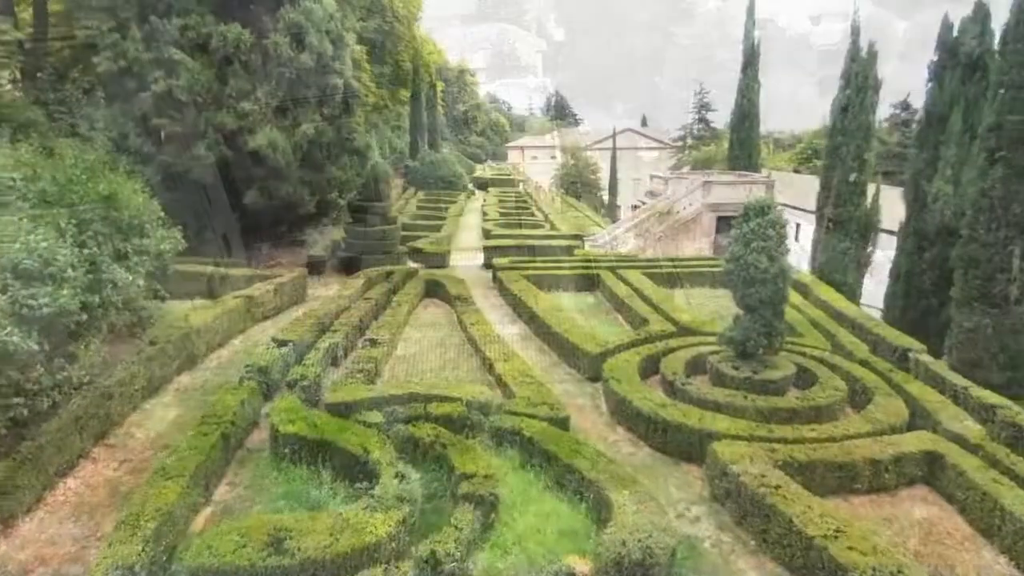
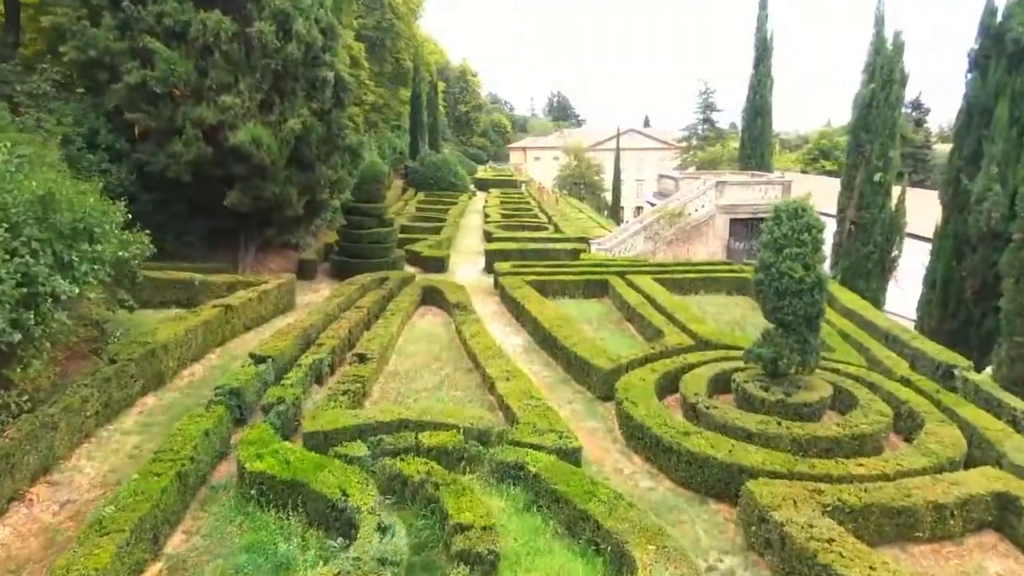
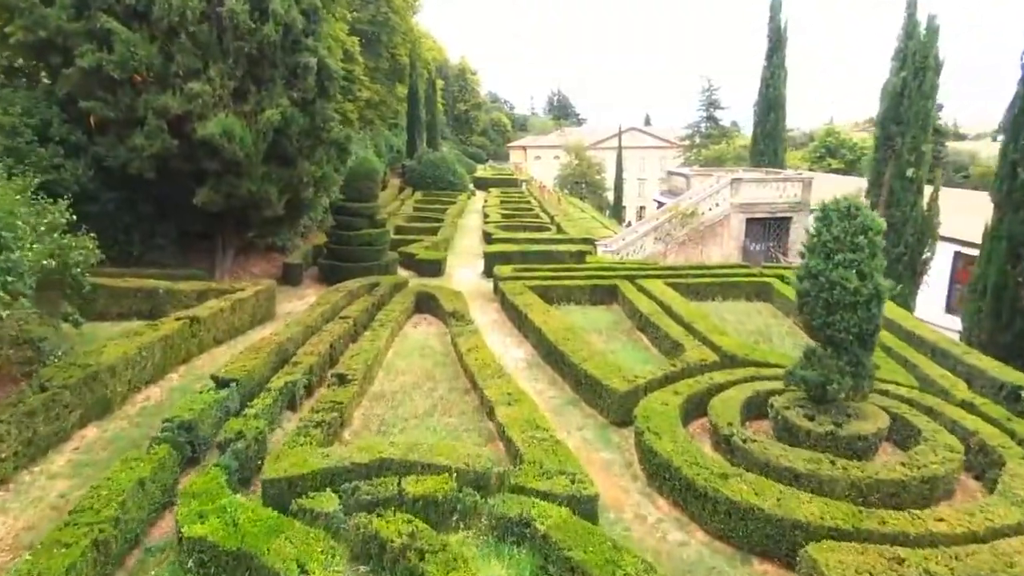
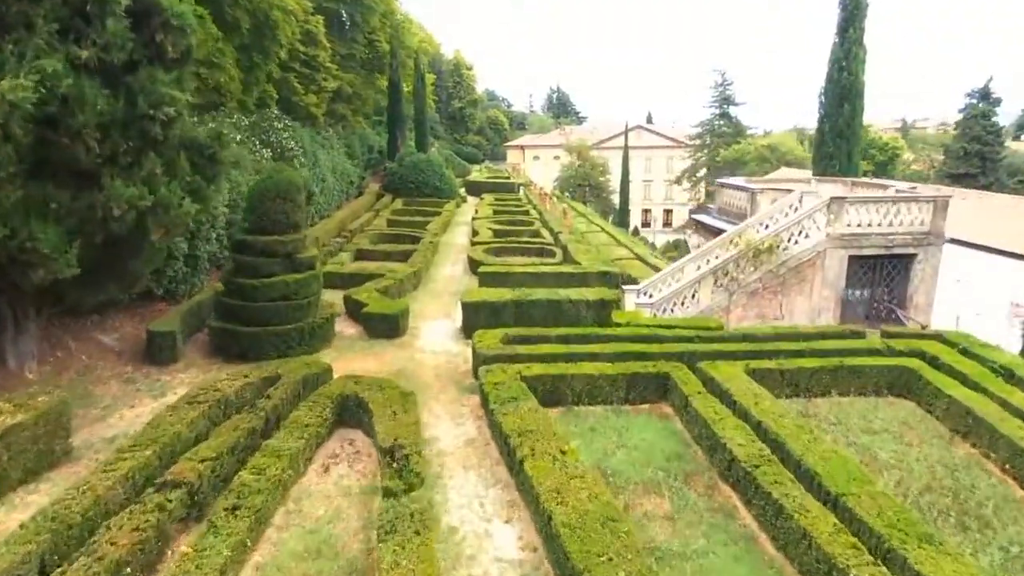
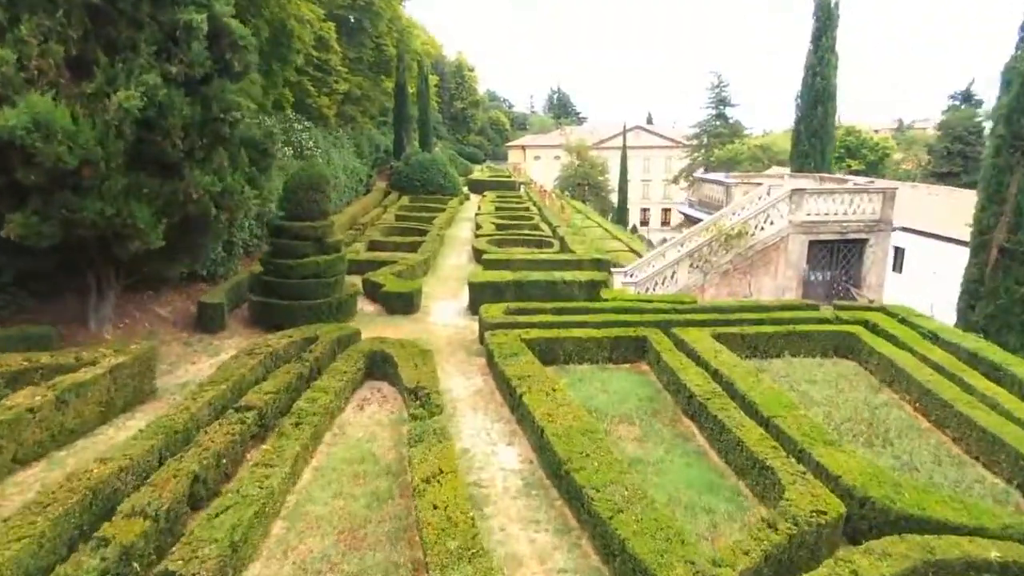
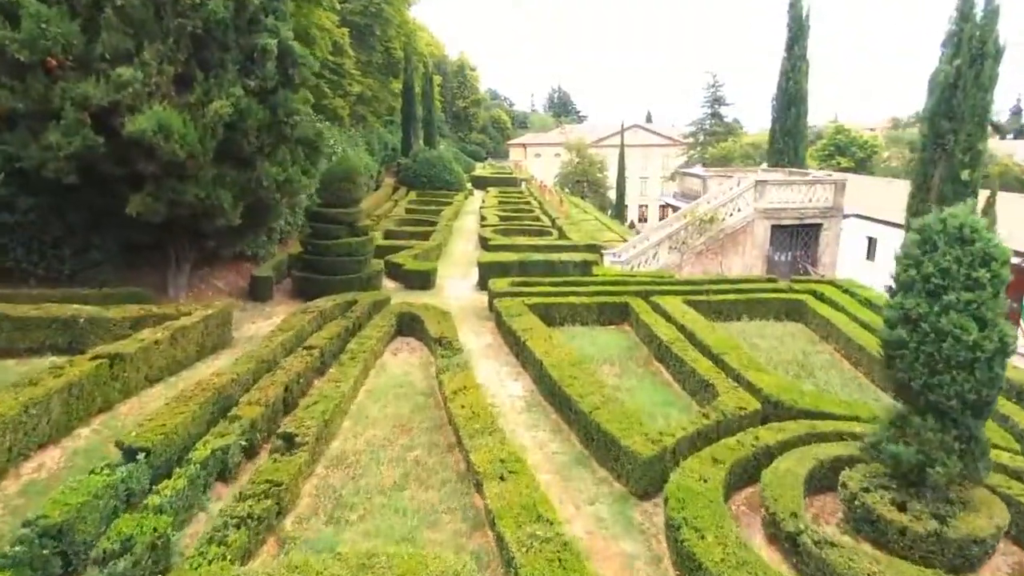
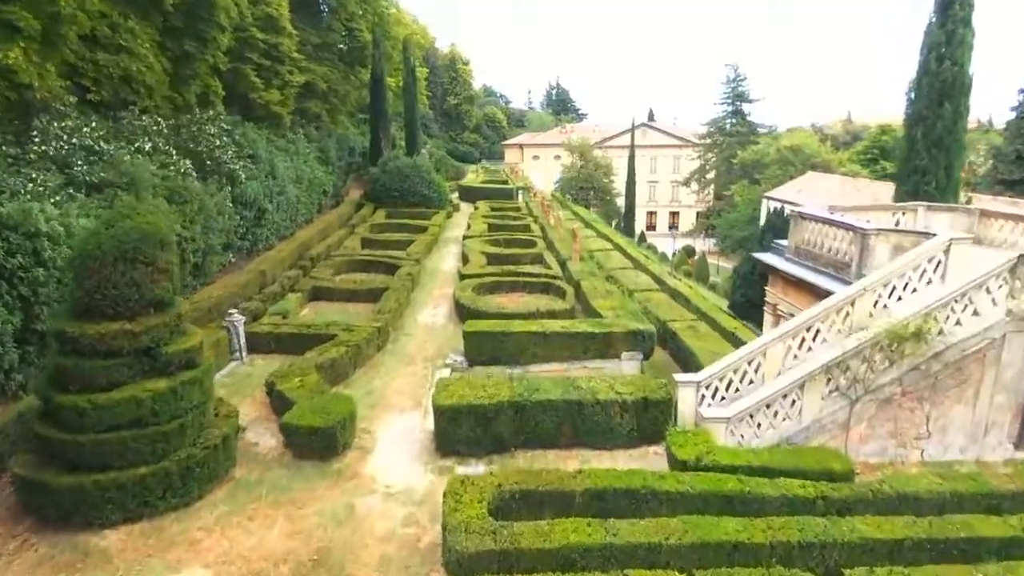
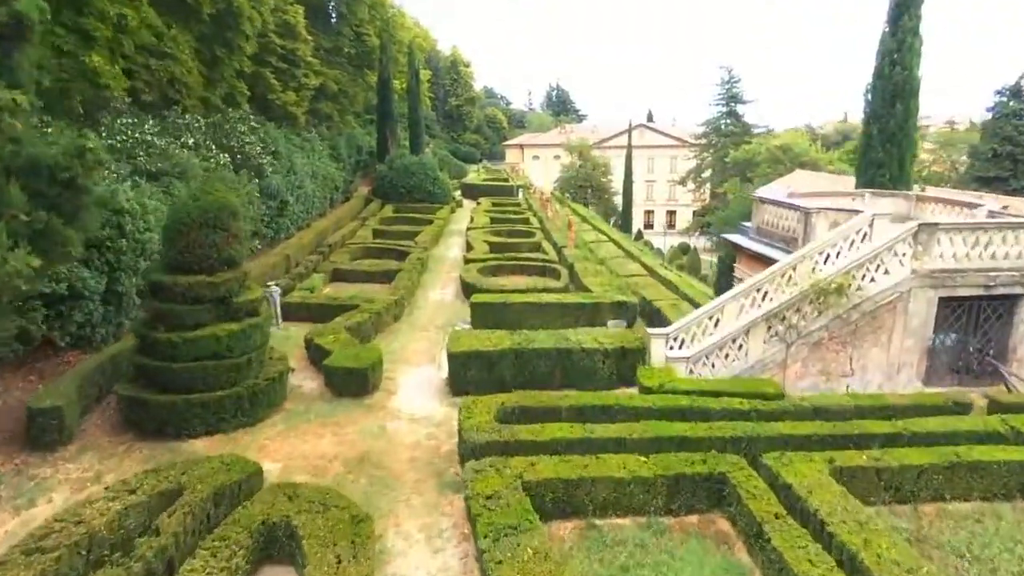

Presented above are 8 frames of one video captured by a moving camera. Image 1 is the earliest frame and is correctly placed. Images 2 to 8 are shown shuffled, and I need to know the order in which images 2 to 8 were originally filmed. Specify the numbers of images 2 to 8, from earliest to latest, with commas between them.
2, 3, 6, 5, 4, 8, 7
